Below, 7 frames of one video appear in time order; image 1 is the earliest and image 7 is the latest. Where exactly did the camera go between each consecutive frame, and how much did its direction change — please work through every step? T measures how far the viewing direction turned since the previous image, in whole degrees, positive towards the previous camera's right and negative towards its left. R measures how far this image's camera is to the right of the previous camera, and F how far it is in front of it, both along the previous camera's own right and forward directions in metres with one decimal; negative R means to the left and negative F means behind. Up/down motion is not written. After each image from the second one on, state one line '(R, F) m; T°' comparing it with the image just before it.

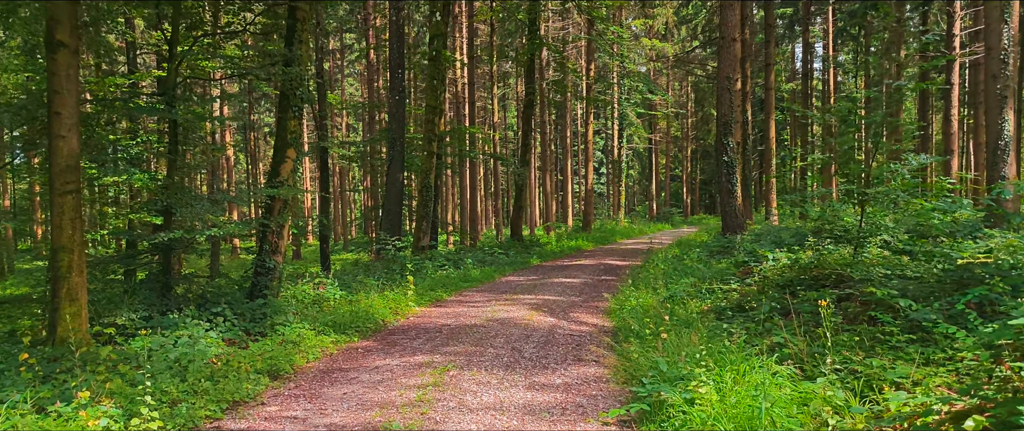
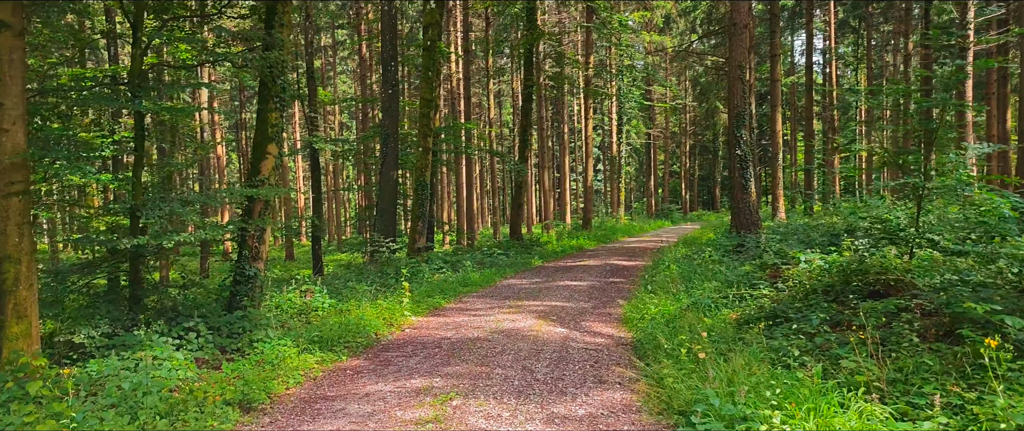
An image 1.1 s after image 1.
(-0.1, +0.8) m; 0°
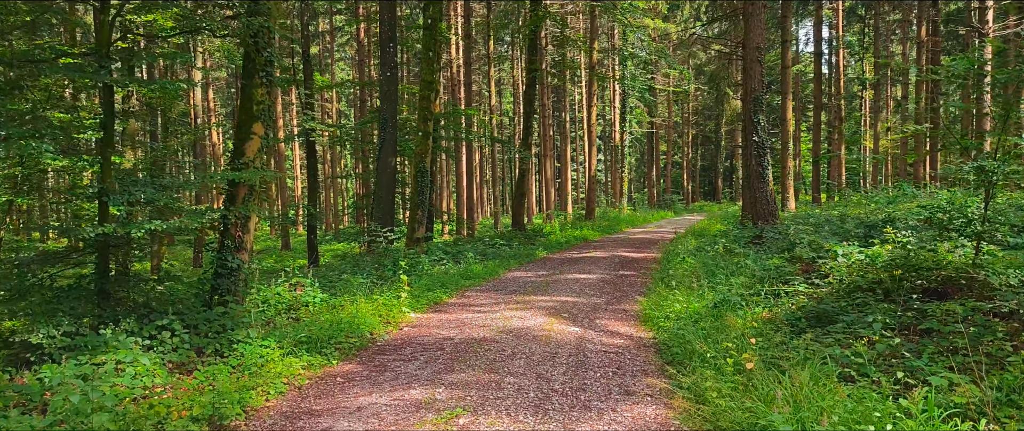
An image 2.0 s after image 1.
(-0.1, +0.7) m; 0°
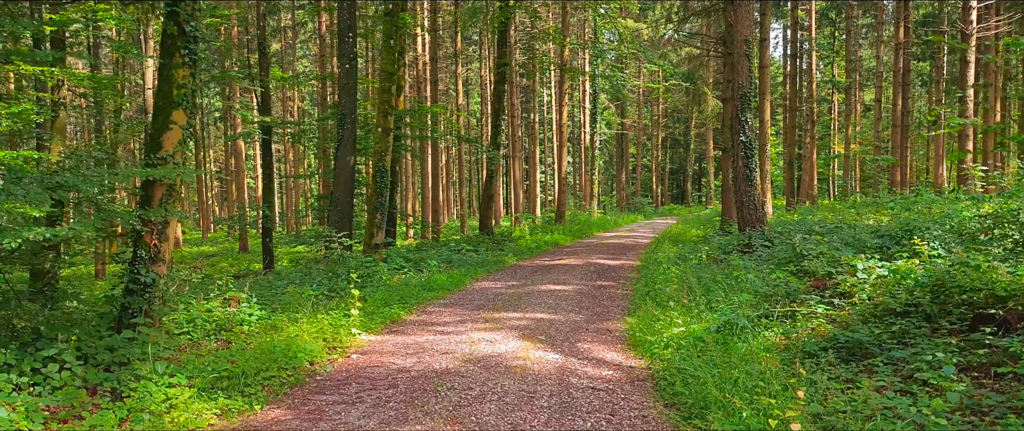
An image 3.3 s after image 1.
(0.0, +1.0) m; +2°
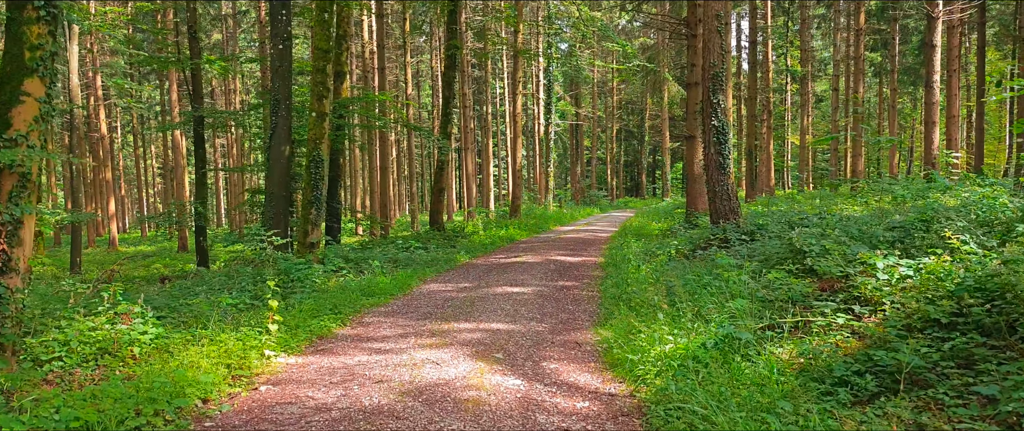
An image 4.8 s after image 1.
(0.0, +1.1) m; +3°
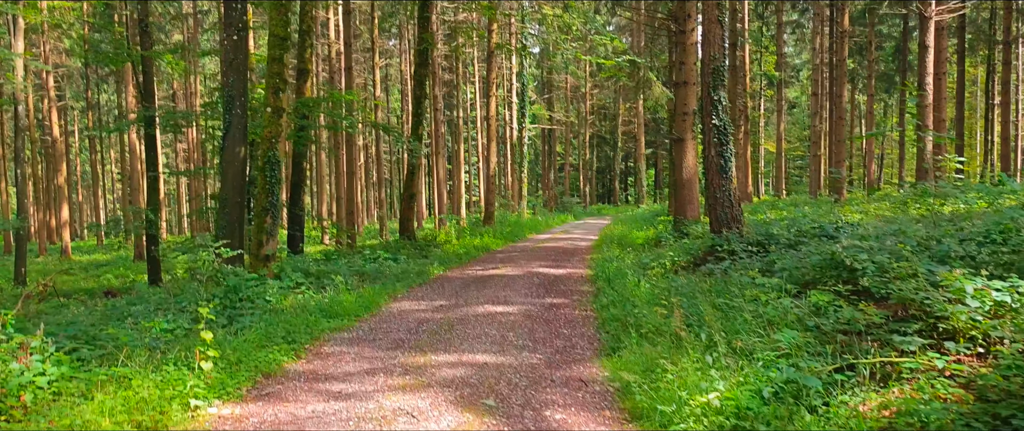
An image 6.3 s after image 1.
(-0.1, +1.1) m; +2°
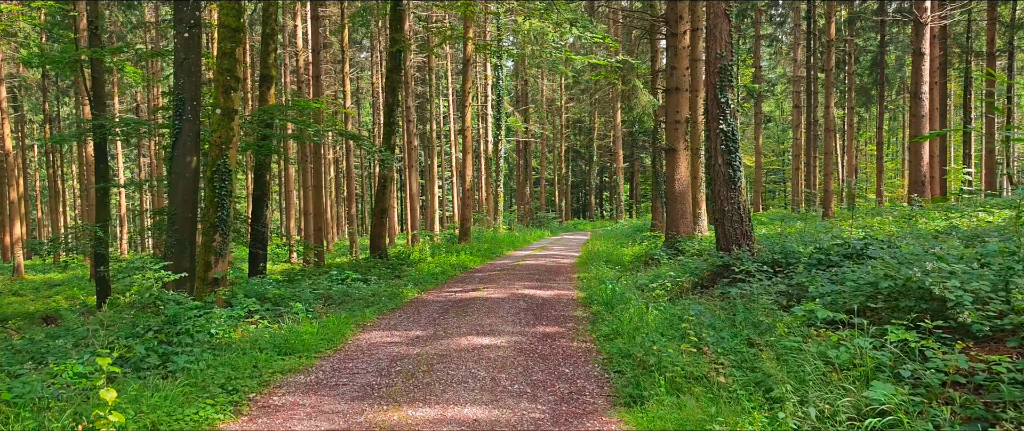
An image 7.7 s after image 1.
(-0.1, +1.1) m; +2°
